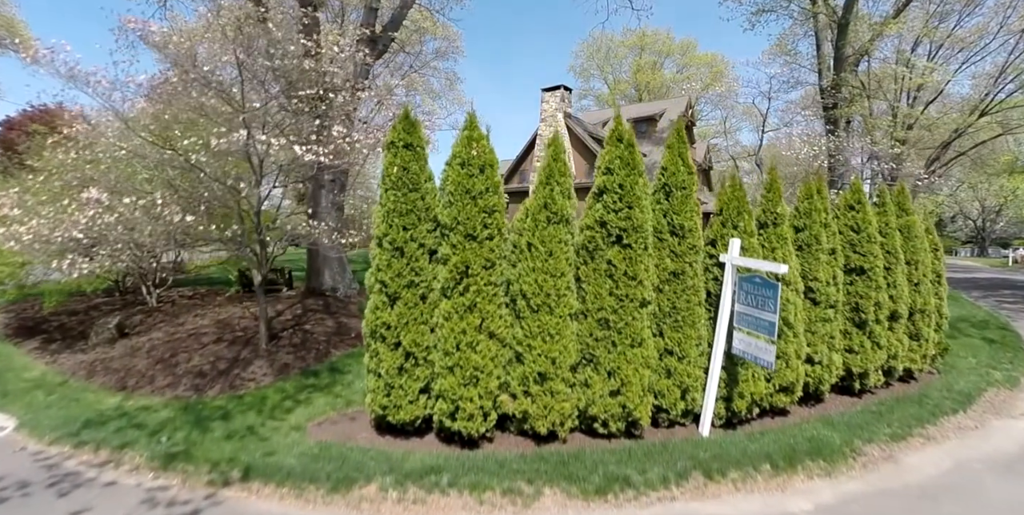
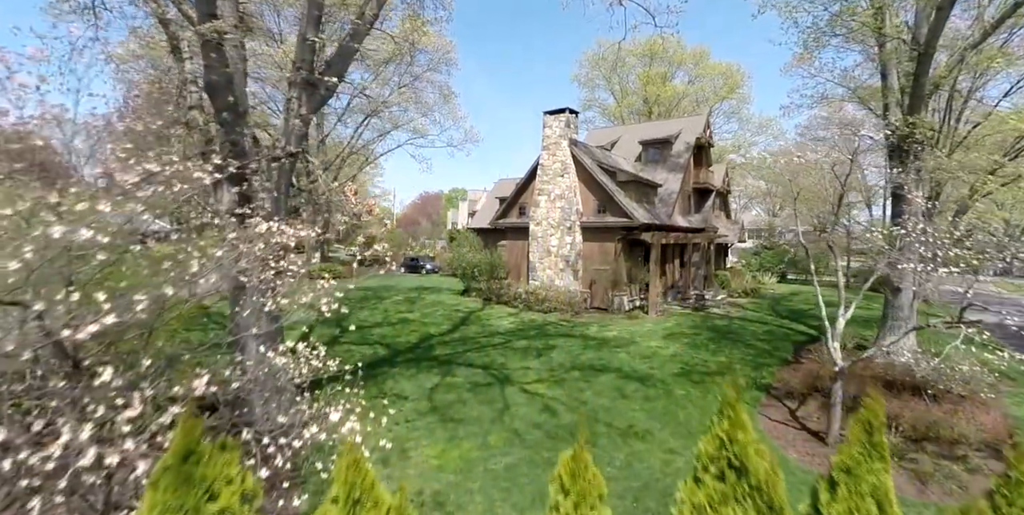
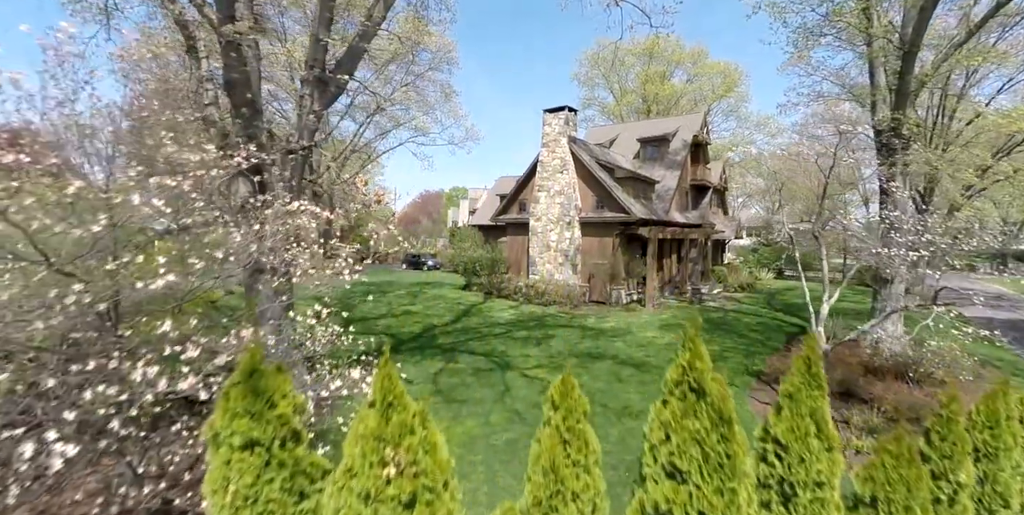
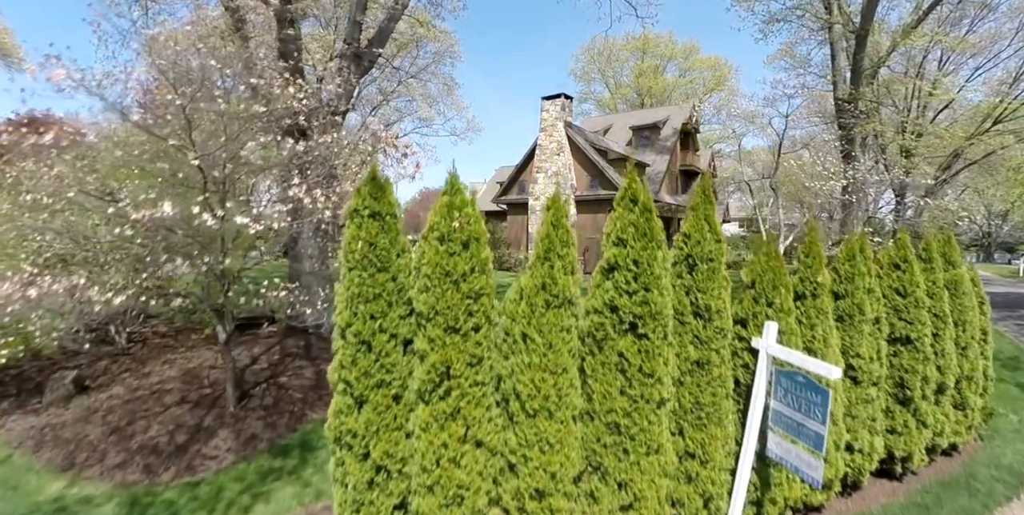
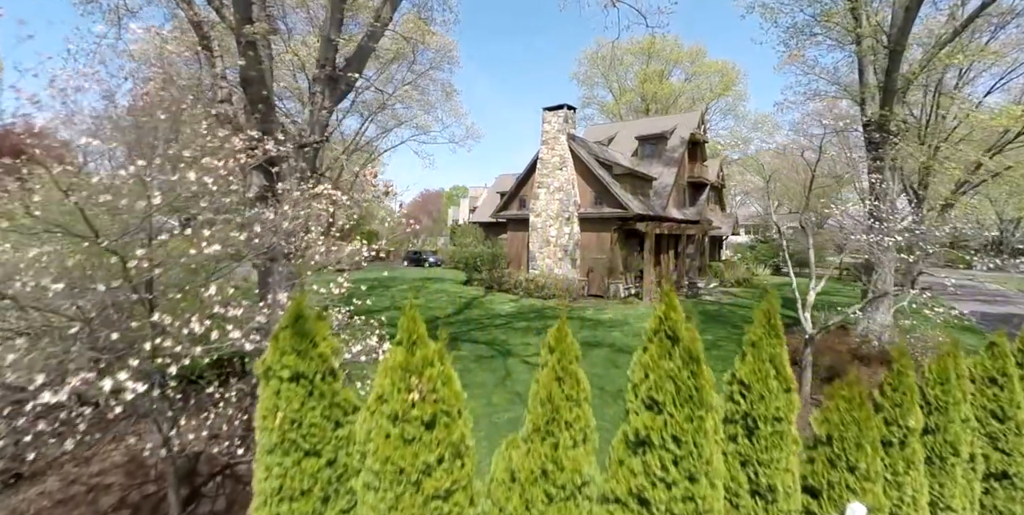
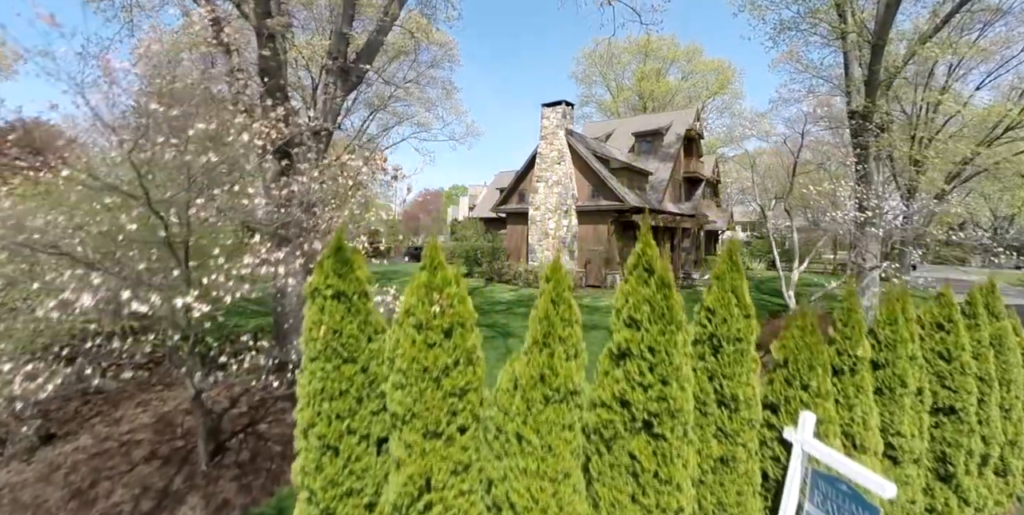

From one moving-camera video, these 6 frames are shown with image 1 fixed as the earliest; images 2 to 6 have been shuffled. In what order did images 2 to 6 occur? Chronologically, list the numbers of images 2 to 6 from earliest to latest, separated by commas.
4, 6, 5, 3, 2
